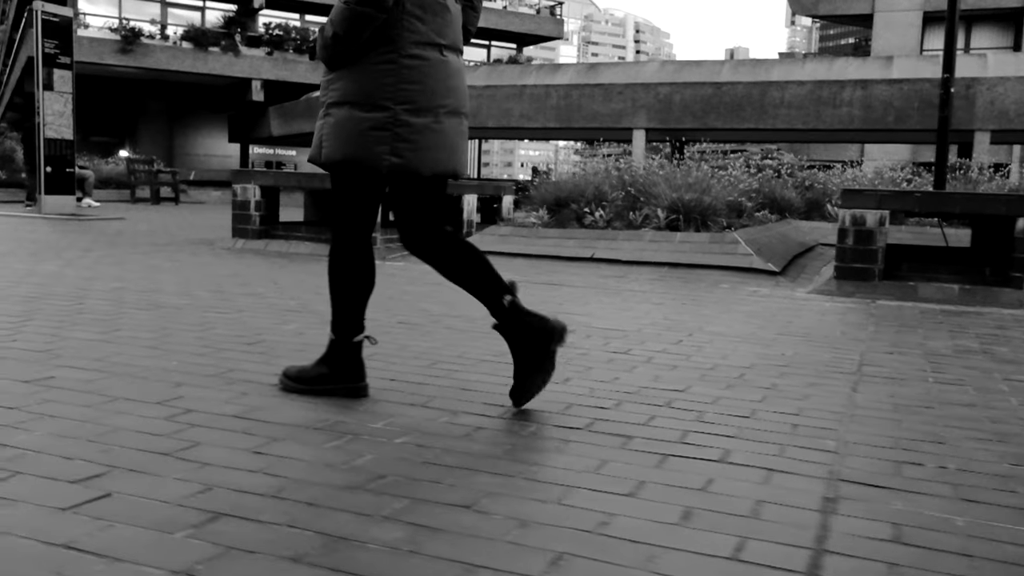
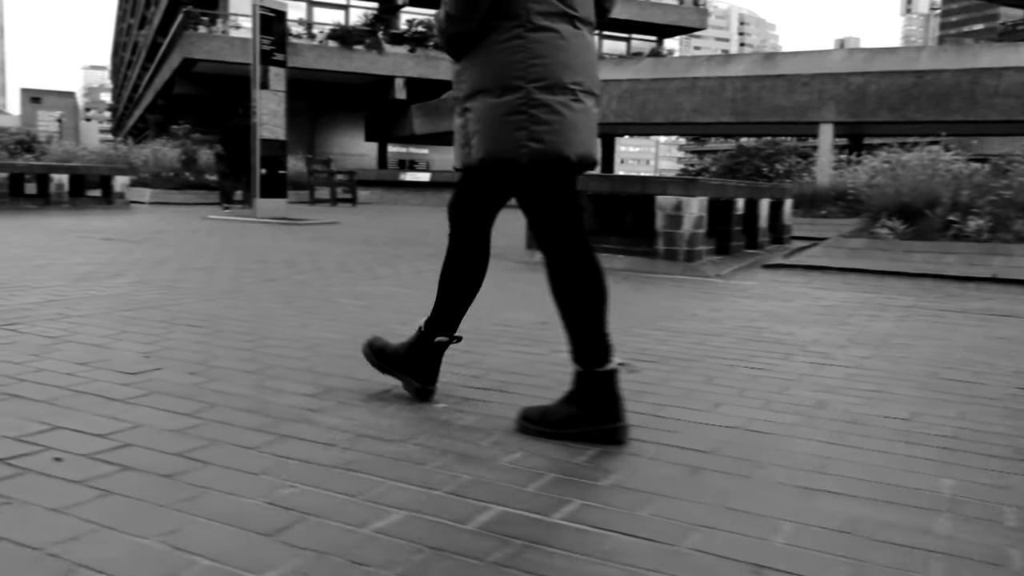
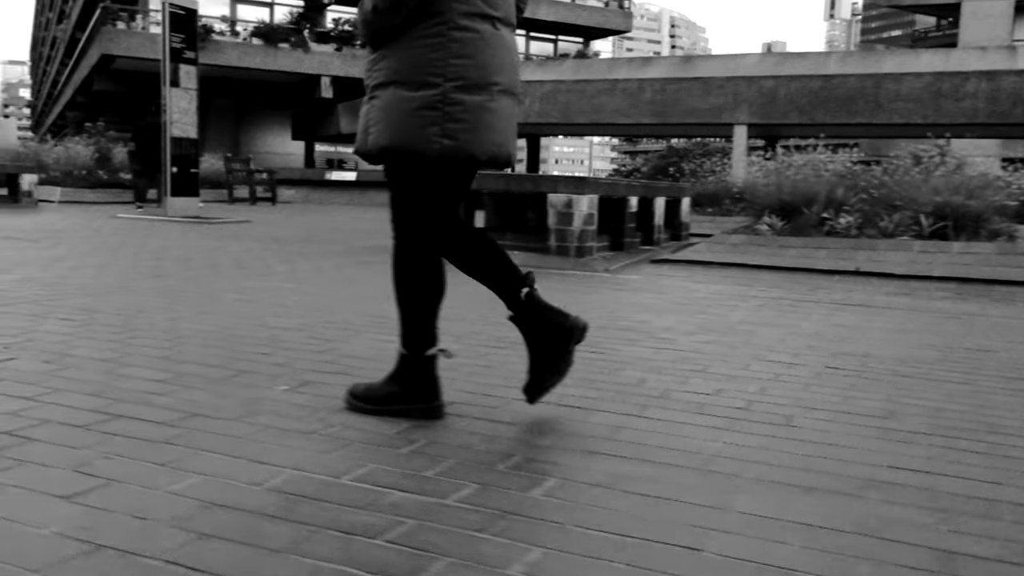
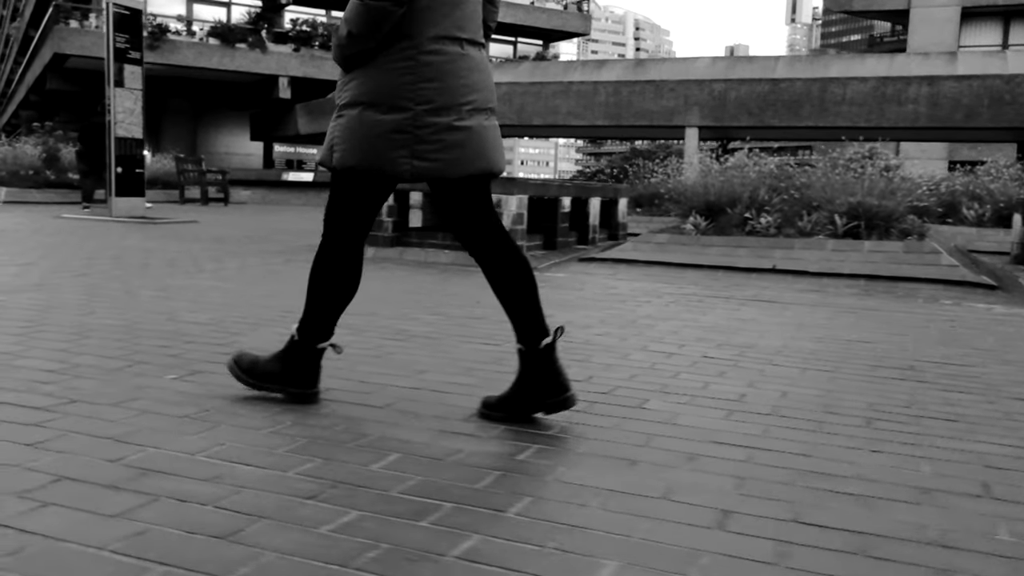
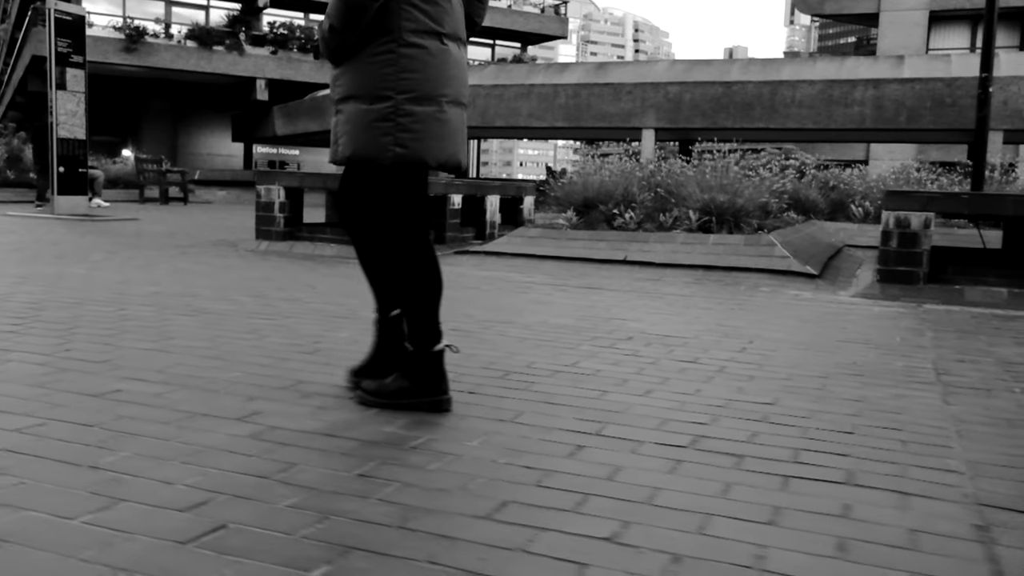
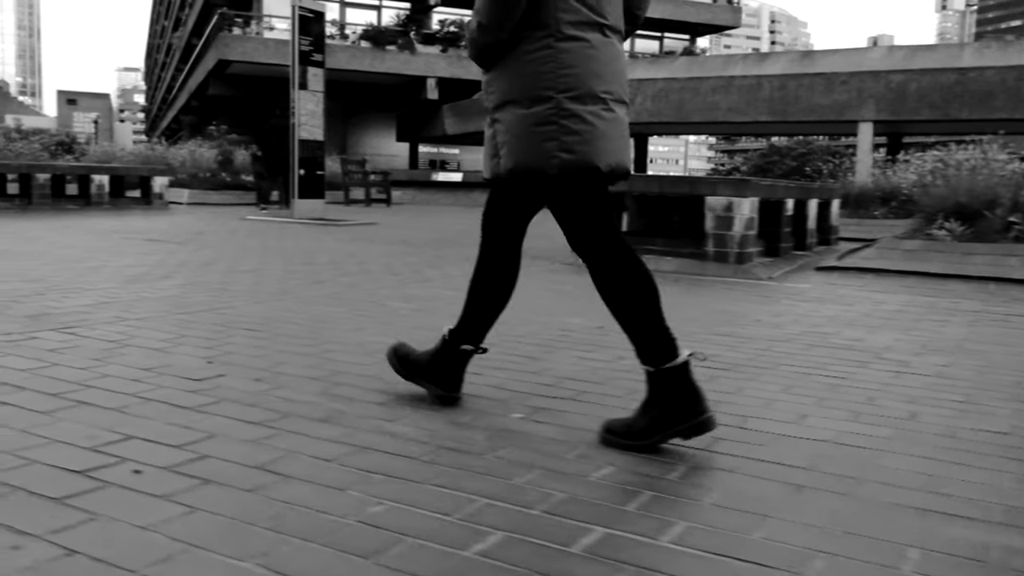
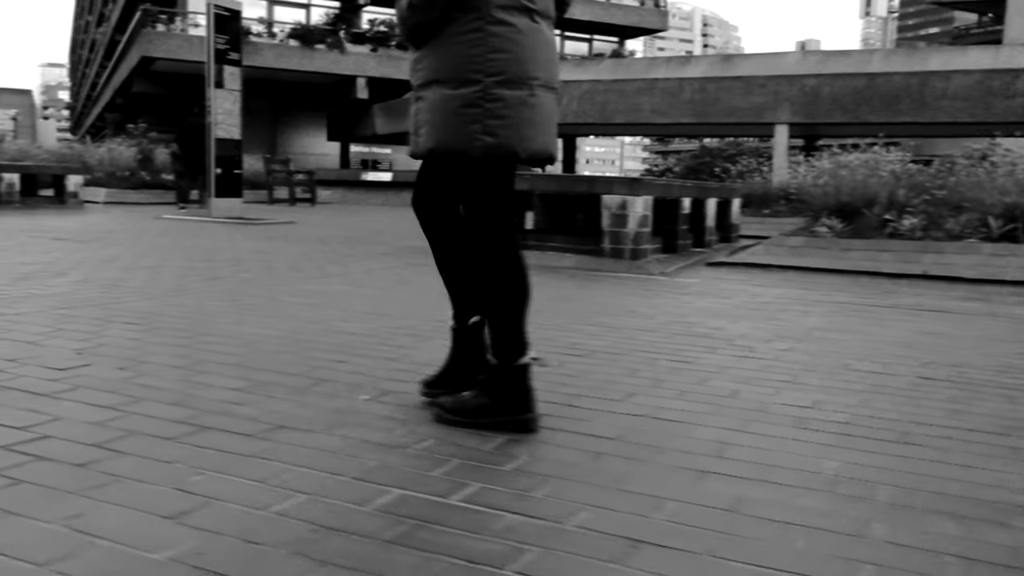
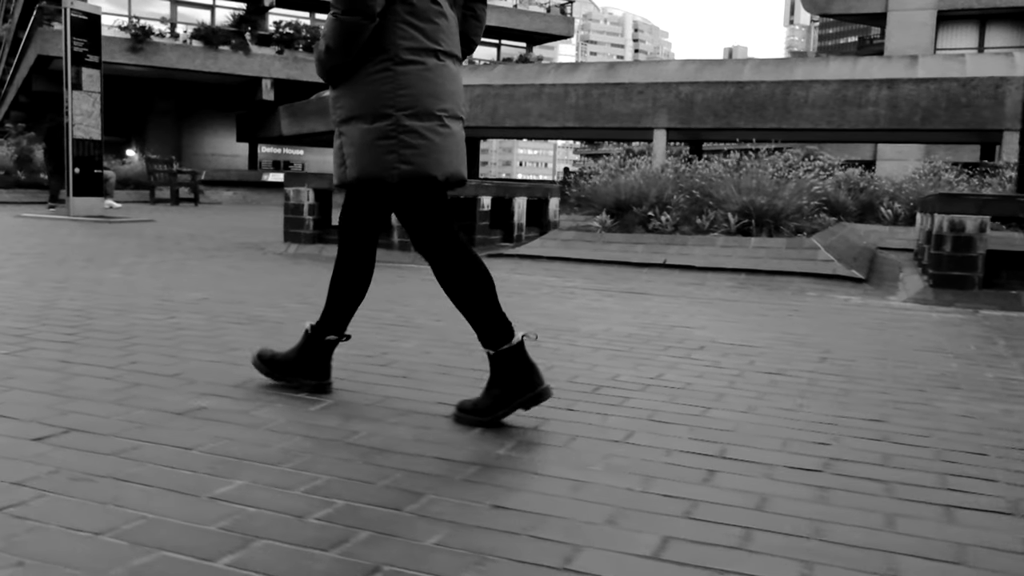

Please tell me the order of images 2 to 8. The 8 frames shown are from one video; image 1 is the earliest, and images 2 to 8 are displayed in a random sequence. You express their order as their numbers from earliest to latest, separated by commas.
5, 8, 4, 3, 7, 2, 6
